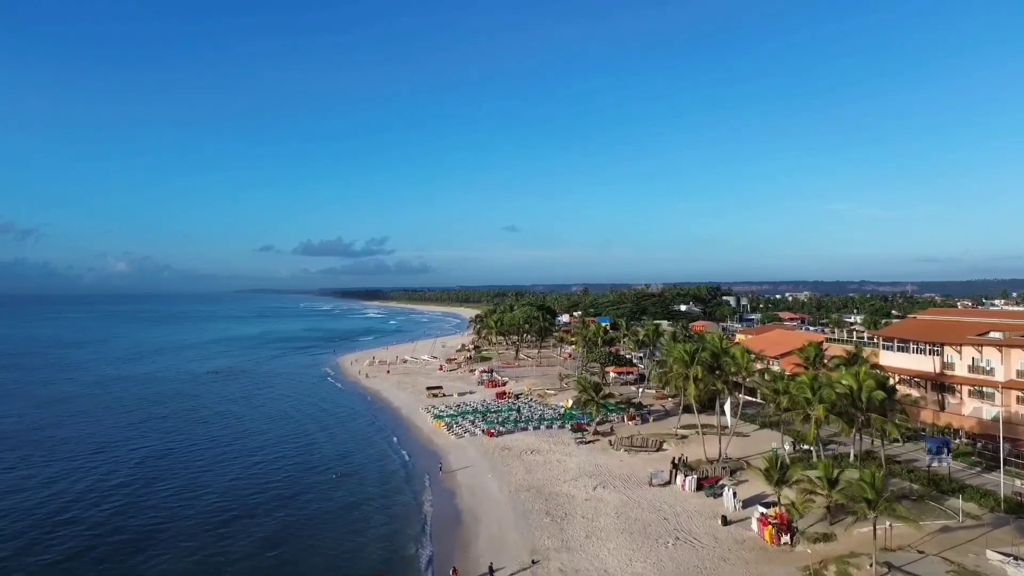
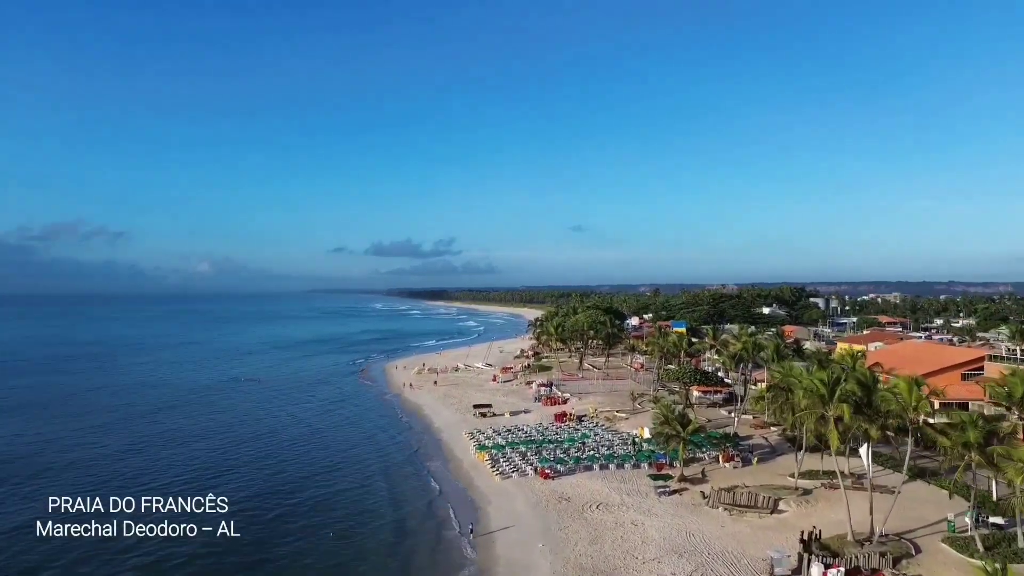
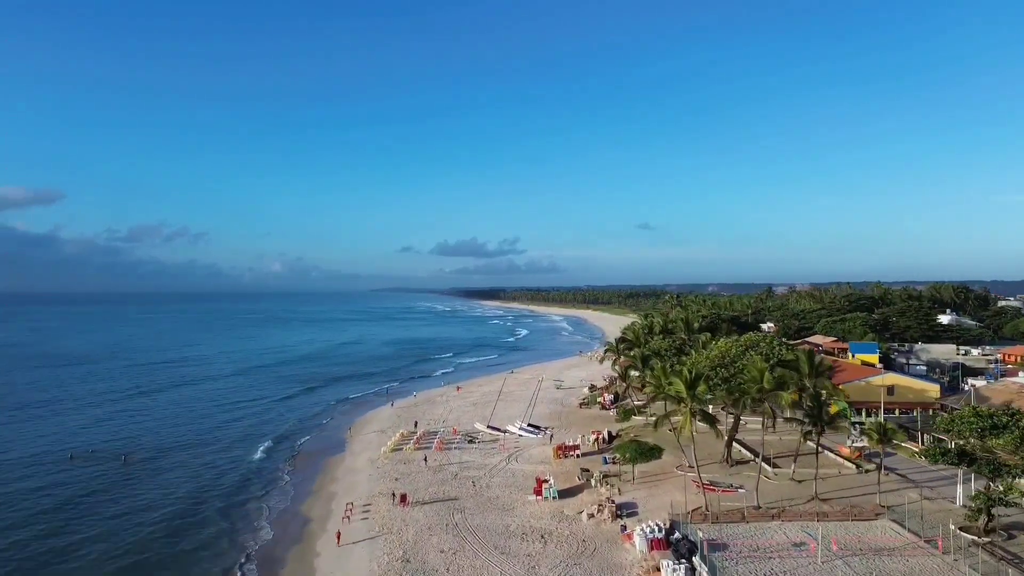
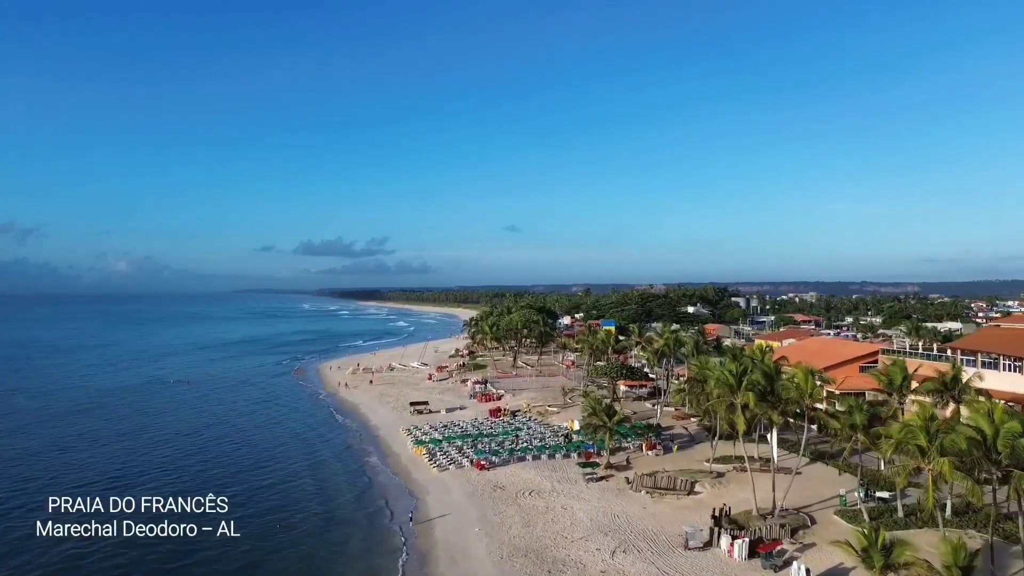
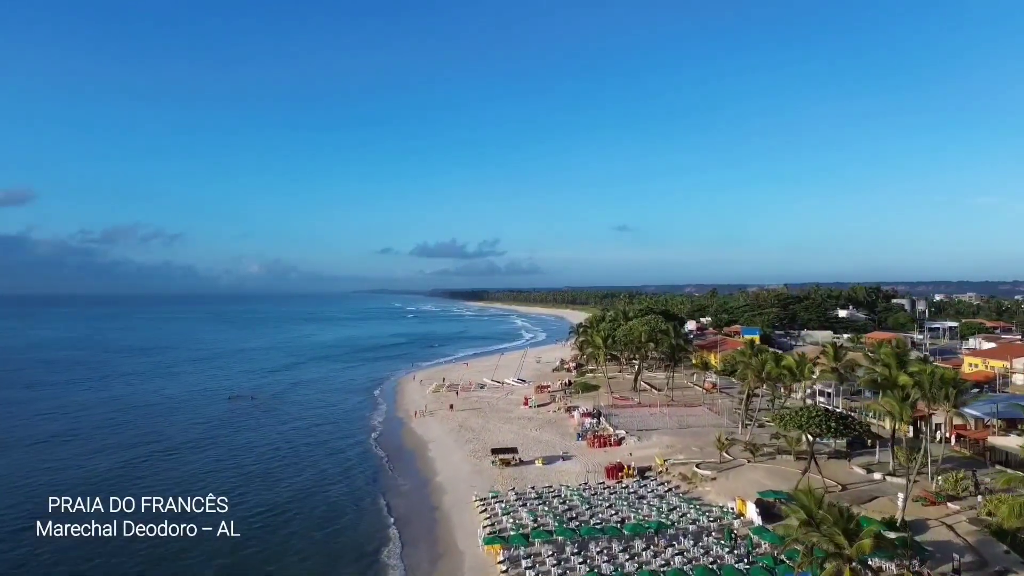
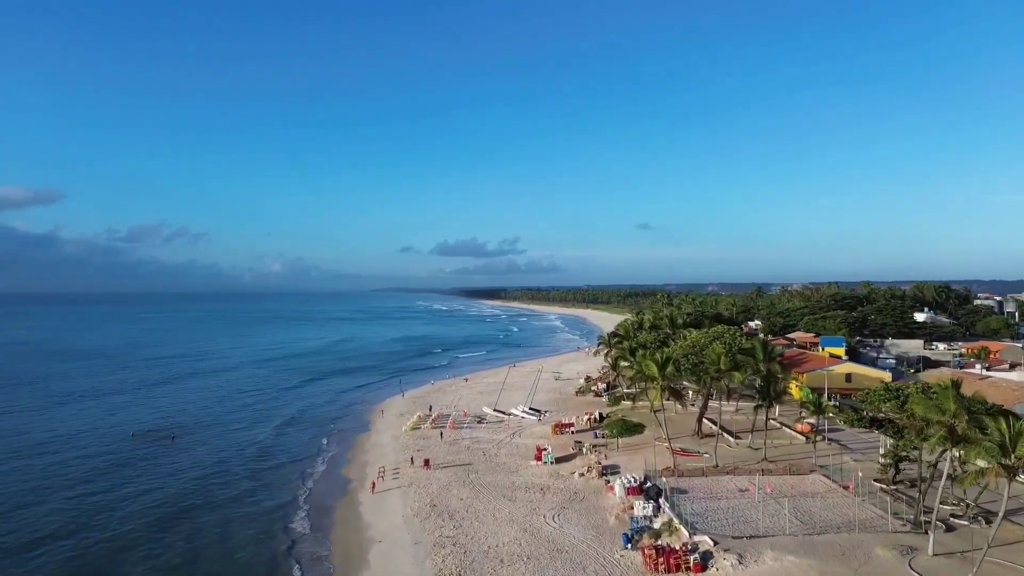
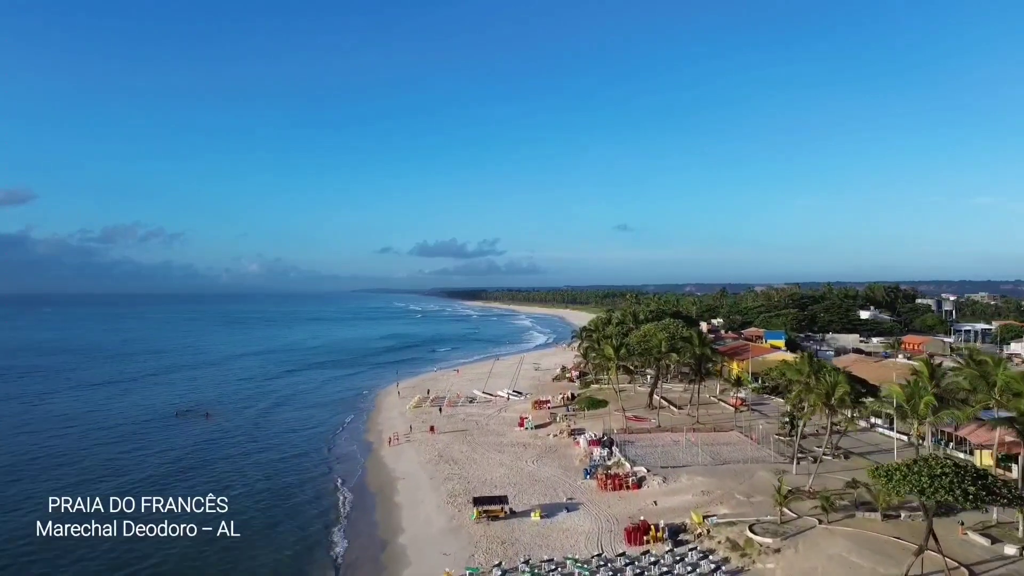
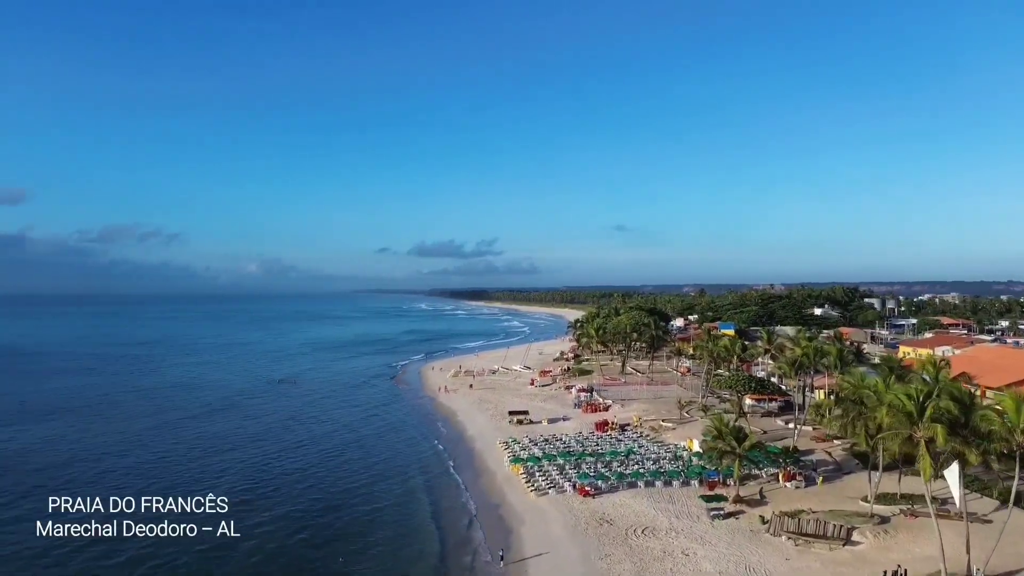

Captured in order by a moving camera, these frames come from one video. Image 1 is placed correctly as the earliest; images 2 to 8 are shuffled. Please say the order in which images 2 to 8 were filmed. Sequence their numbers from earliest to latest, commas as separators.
4, 2, 8, 5, 7, 6, 3
